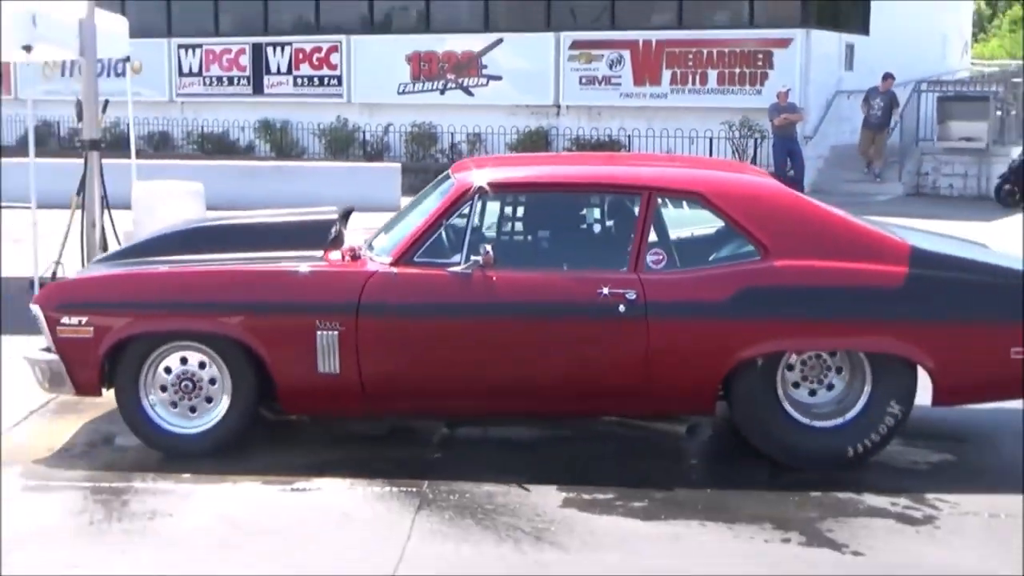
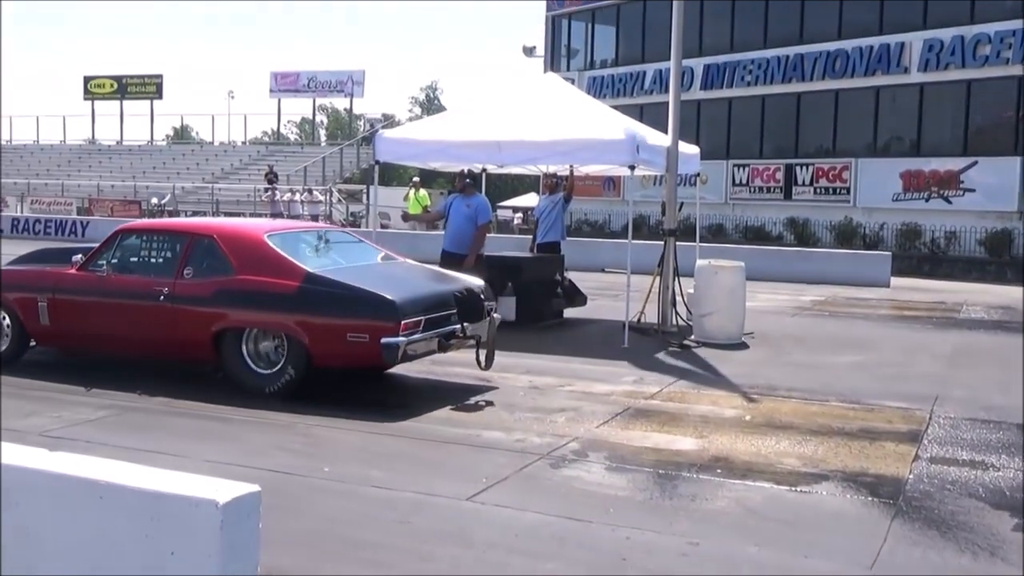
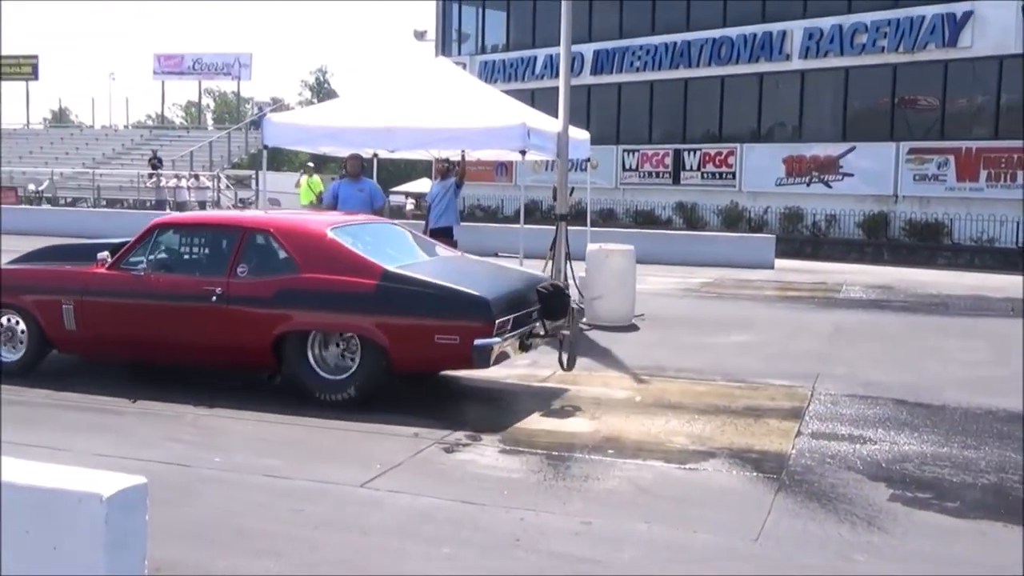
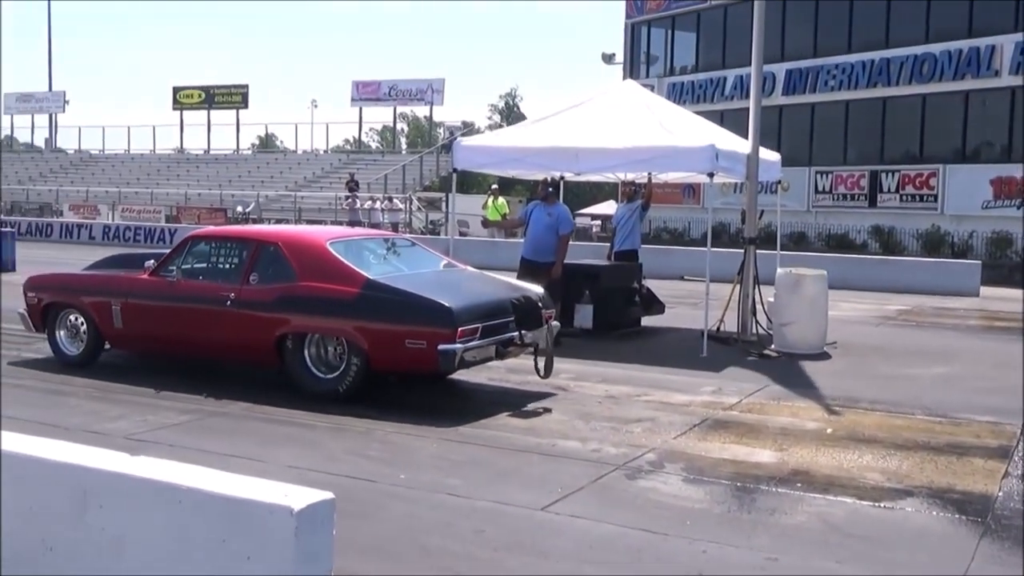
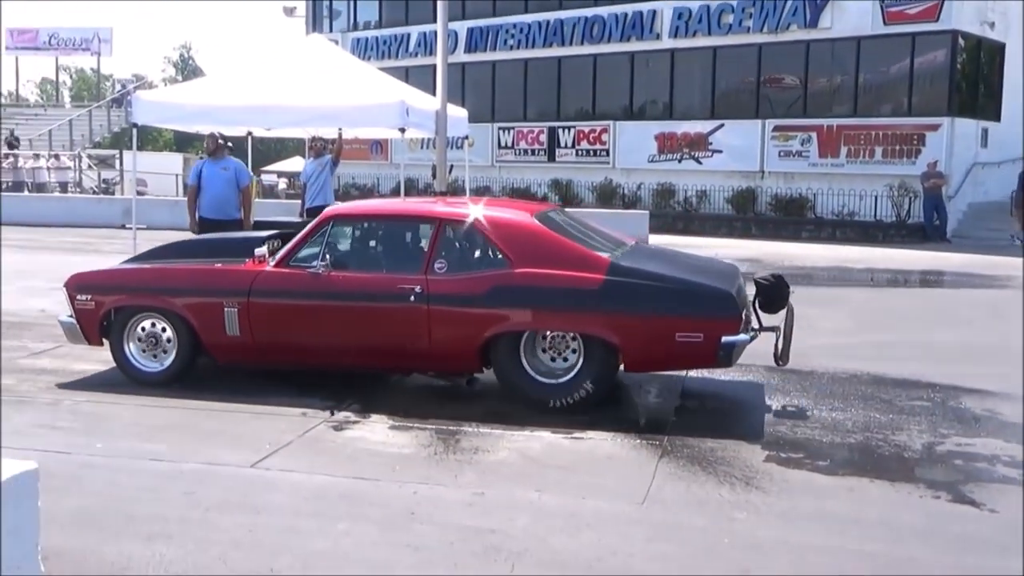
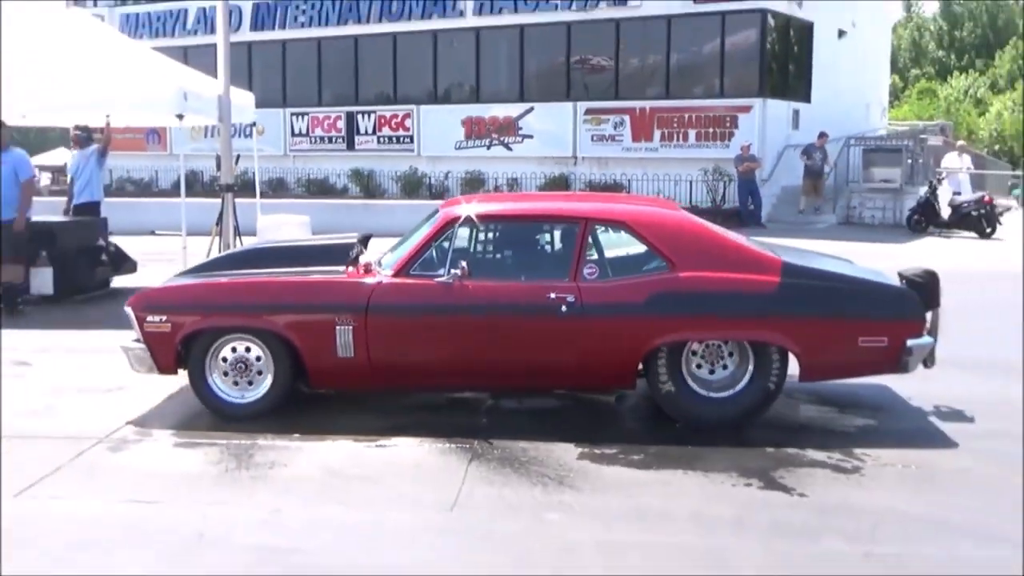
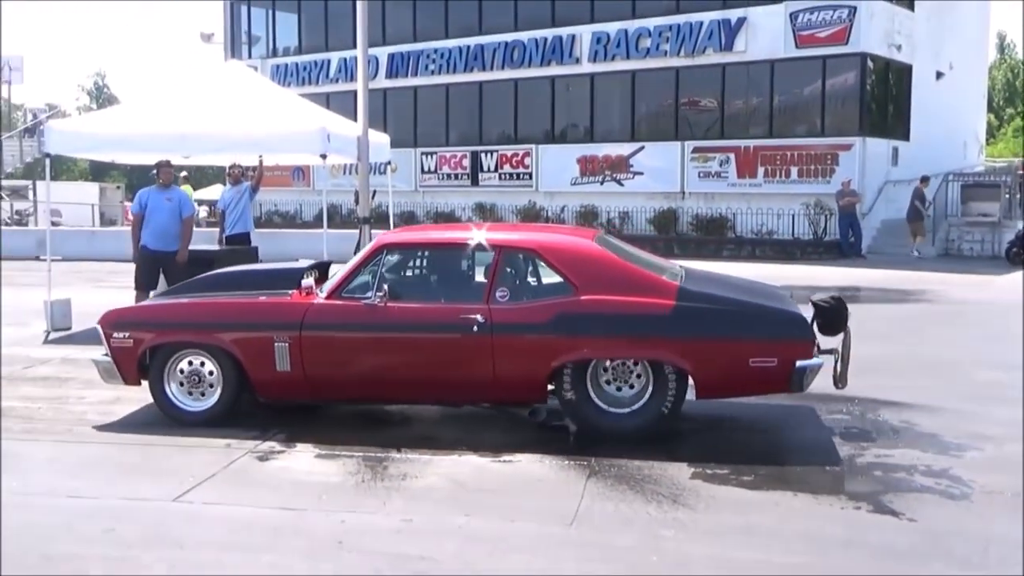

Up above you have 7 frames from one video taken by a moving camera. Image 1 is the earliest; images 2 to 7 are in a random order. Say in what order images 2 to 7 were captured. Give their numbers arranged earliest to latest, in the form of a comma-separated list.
6, 7, 5, 3, 2, 4
